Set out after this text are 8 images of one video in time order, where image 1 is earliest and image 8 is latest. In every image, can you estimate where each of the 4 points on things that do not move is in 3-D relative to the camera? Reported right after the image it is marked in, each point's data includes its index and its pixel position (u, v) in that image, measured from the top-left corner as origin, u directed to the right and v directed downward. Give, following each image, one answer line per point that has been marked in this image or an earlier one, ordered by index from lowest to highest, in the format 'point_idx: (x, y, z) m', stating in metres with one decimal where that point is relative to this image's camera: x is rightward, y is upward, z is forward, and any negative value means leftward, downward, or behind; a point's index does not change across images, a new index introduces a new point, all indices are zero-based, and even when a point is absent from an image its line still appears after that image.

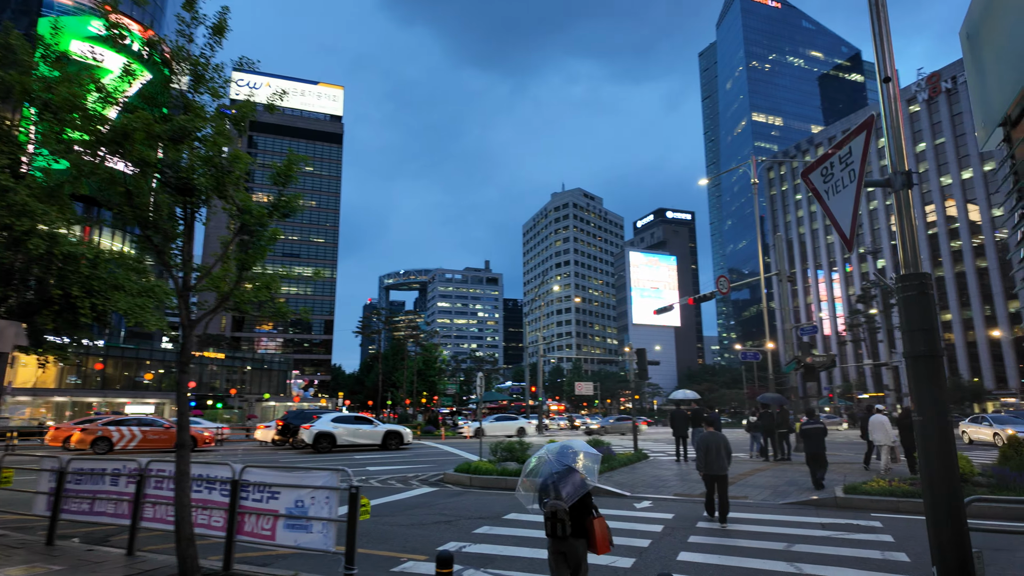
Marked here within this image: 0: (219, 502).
0: (-3.1, -2.3, +5.8) m
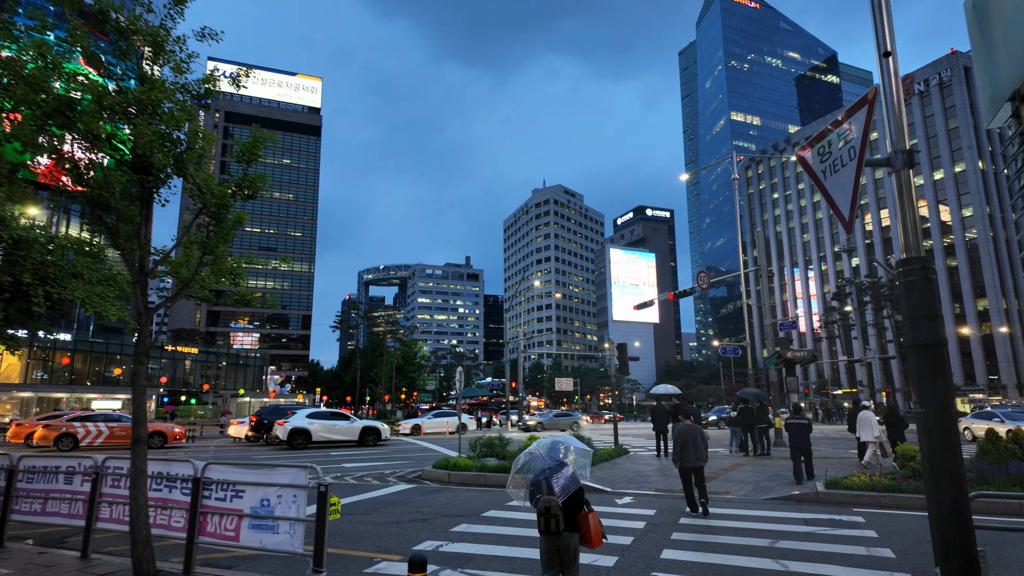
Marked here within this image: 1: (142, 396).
0: (-3.3, -2.1, +5.4) m
1: (-3.5, -1.0, +5.0) m
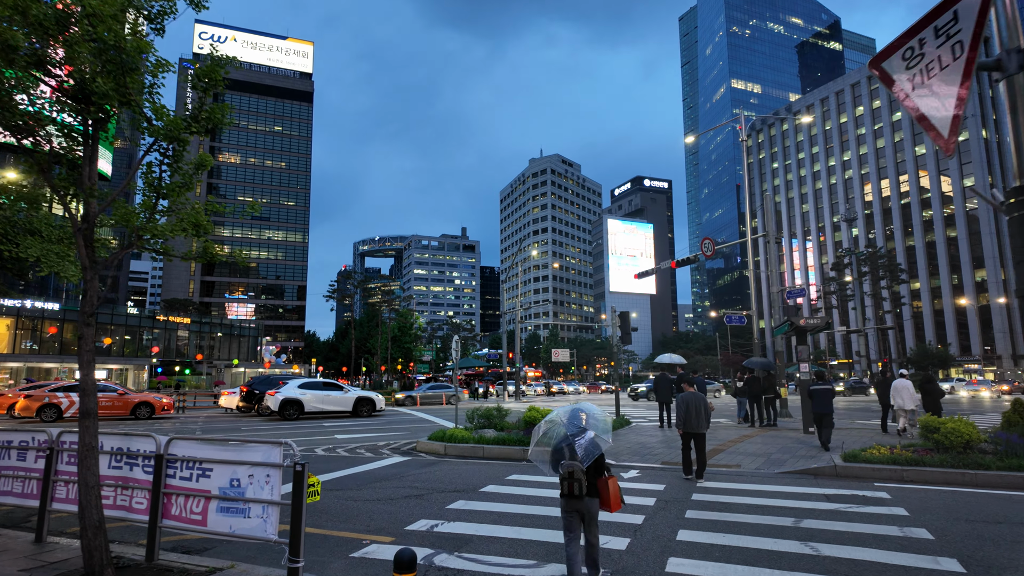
0: (-3.3, -1.7, +4.8) m
1: (-3.4, -0.6, +4.3) m
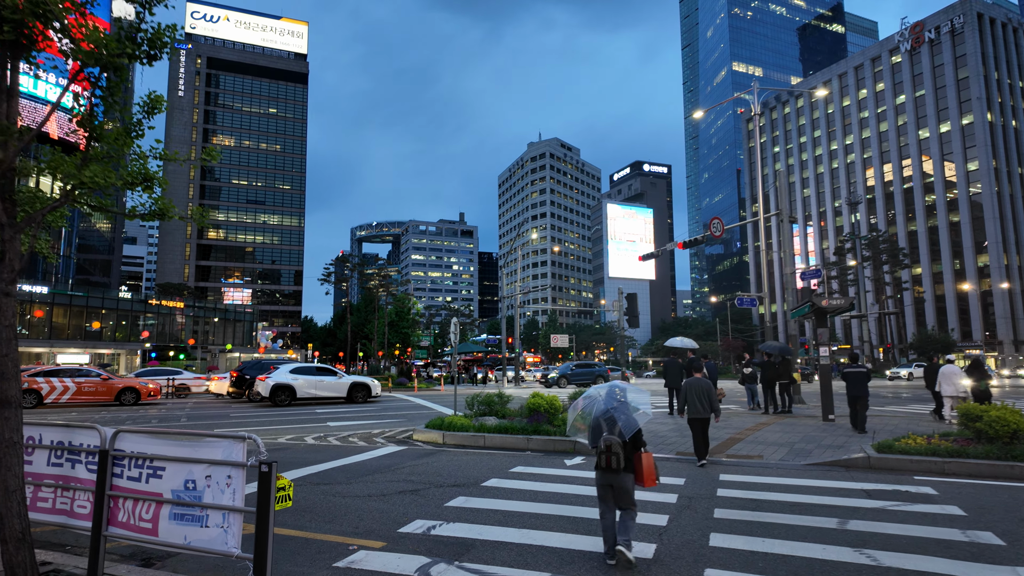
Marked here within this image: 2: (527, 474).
0: (-3.2, -1.5, +4.1) m
1: (-3.3, -0.4, +3.6) m
2: (+0.2, -2.6, +7.5) m
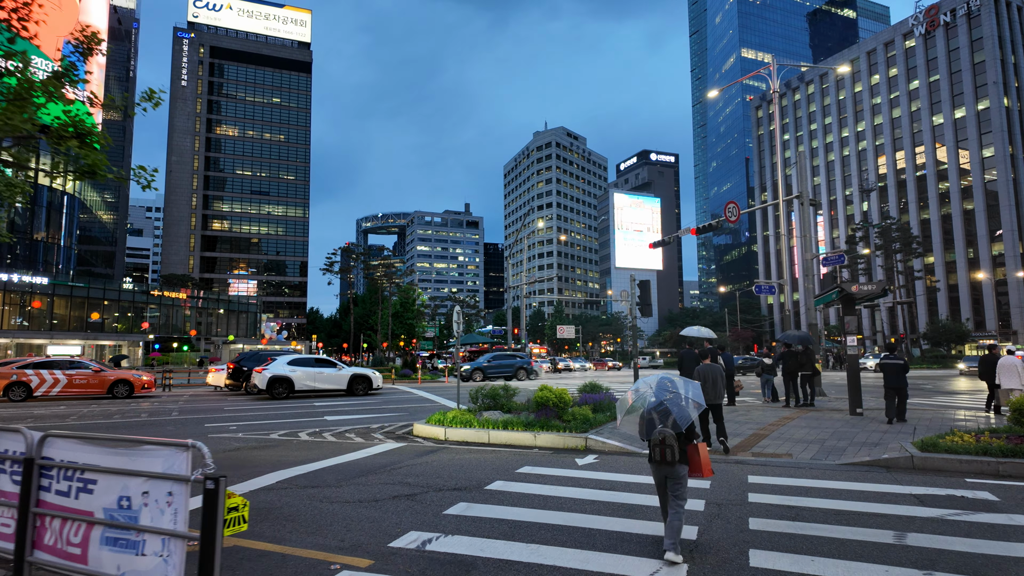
0: (-3.2, -1.3, +3.4) m
1: (-3.3, -0.2, +2.9) m
2: (+0.3, -2.4, +6.8) m
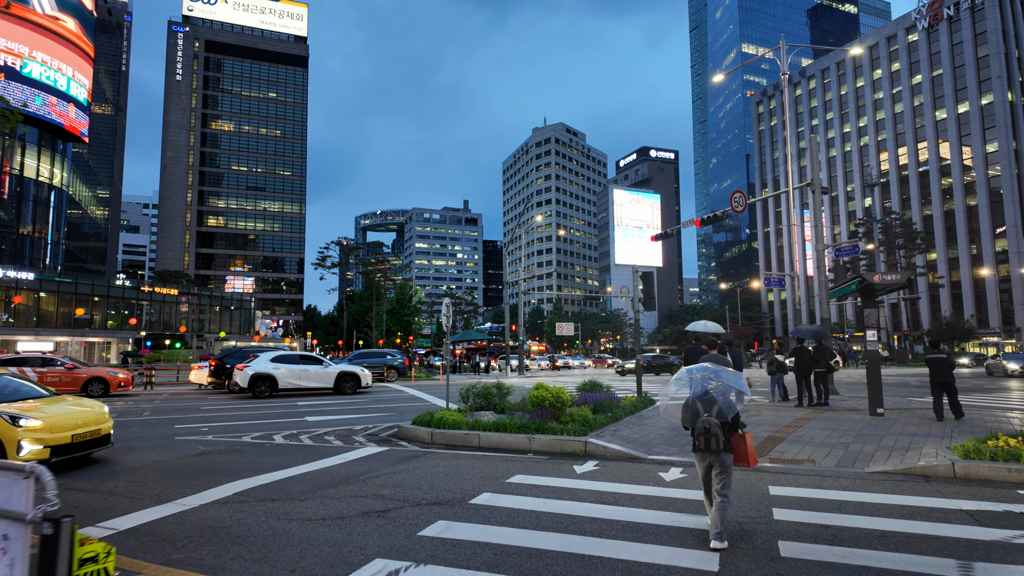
0: (-3.3, -1.2, +2.6) m
1: (-3.4, -0.1, +2.1) m
2: (+0.2, -2.2, +6.0) m
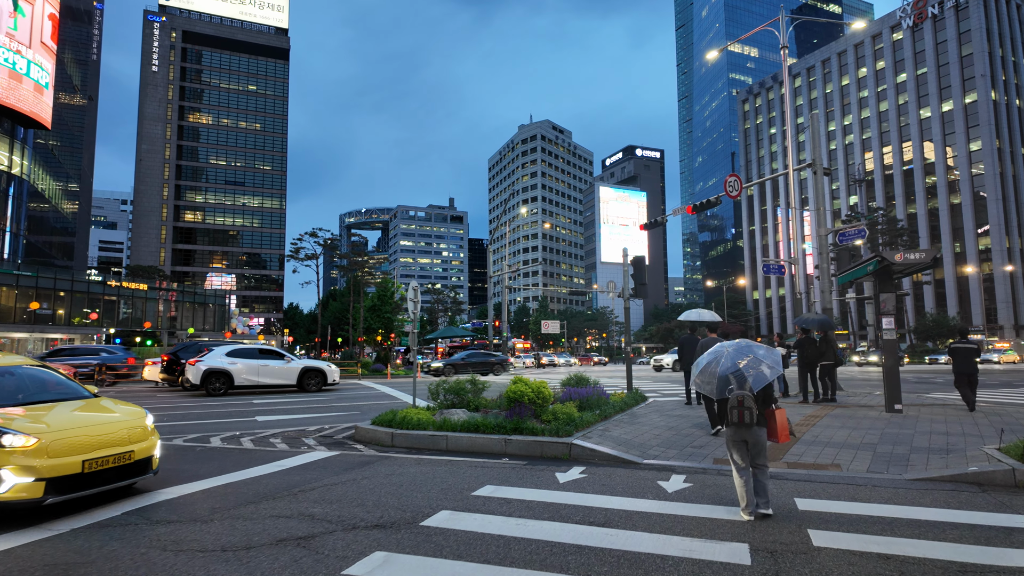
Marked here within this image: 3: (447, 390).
0: (-3.5, -0.9, +1.3) m
1: (-3.6, +0.2, +0.8) m
2: (-0.1, -1.9, +4.8) m
3: (-1.1, -1.8, +9.4) m
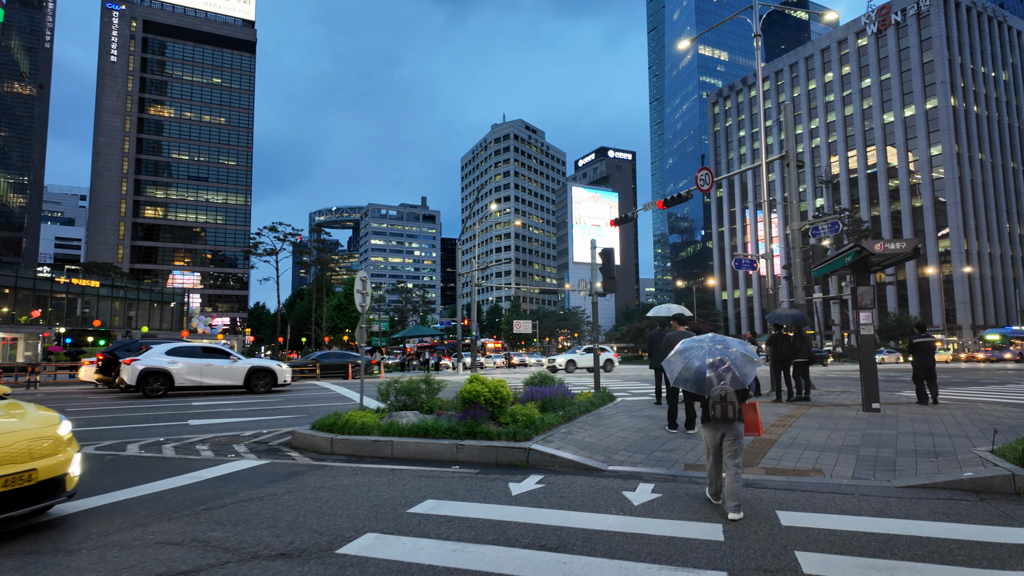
0: (-3.8, -0.7, +0.5) m
1: (-3.9, +0.4, -0.1) m
2: (-0.6, -1.8, +4.1) m
3: (-1.8, -1.6, +8.7) m
